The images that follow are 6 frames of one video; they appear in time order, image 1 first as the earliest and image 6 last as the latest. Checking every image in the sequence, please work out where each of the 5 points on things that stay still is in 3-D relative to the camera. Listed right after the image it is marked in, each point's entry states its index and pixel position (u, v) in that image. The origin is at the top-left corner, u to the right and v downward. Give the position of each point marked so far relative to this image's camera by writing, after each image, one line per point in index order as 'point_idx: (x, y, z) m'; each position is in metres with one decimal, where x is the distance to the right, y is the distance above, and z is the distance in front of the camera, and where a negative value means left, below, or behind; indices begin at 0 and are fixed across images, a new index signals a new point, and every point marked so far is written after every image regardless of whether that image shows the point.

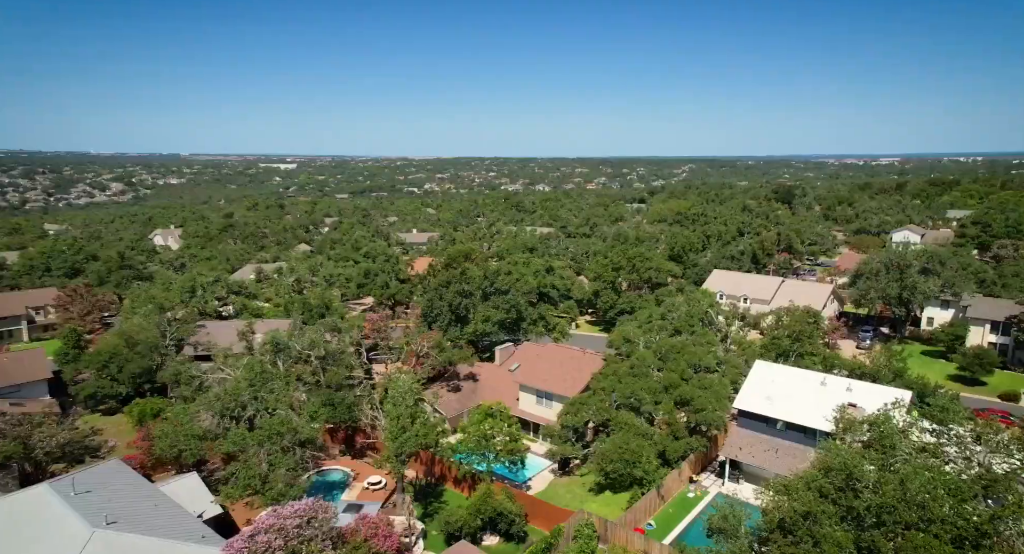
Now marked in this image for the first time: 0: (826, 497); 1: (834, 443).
0: (+7.5, -5.3, +15.8) m
1: (+8.8, -4.6, +18.0) m
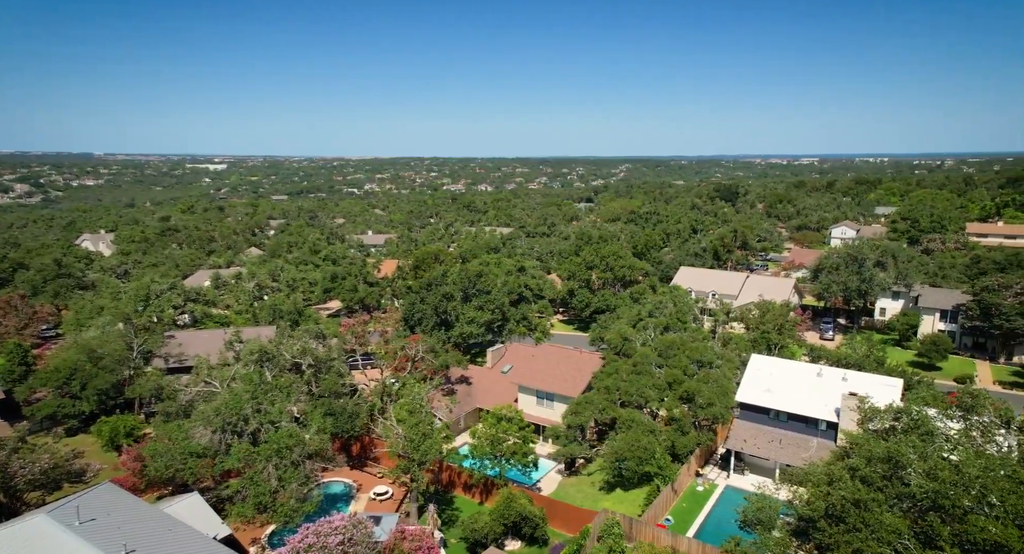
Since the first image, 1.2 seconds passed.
0: (+9.0, -5.3, +16.6) m
1: (+10.1, -4.5, +18.9) m
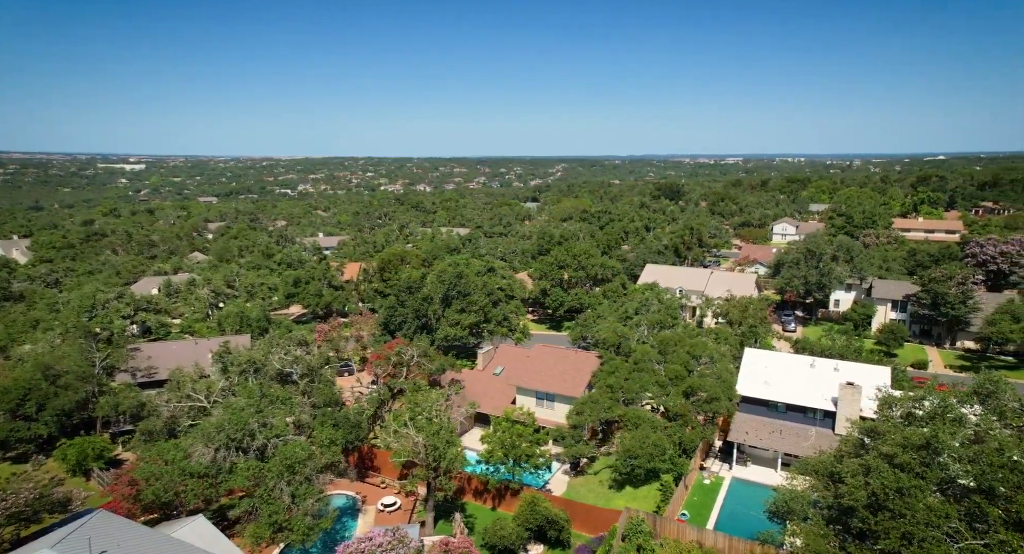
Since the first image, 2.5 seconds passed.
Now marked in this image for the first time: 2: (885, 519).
0: (+10.5, -5.1, +17.5) m
1: (+11.2, -4.3, +19.9) m
2: (+9.5, -6.2, +17.0) m
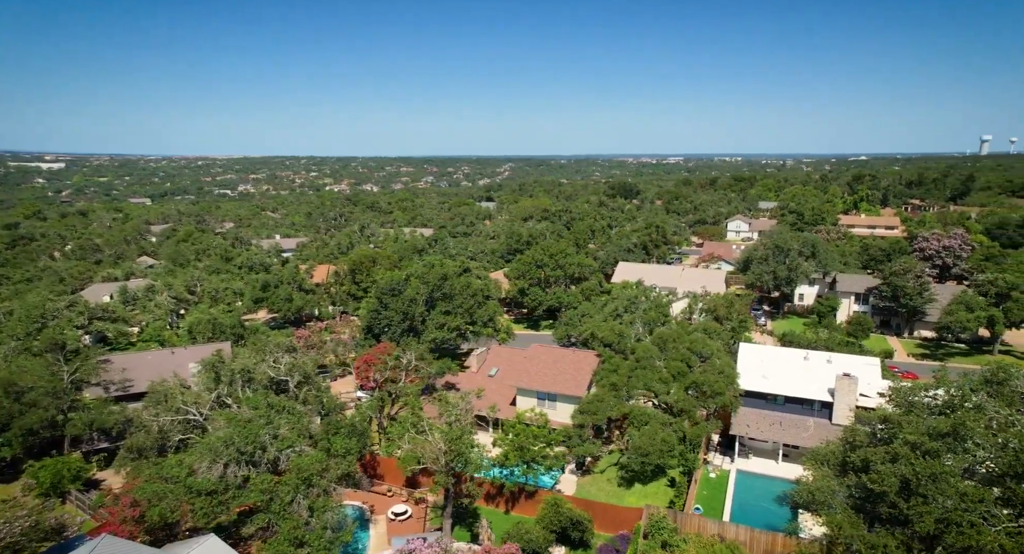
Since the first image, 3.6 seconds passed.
0: (+11.7, -5.0, +18.2) m
1: (+12.2, -4.1, +20.7) m
2: (+10.8, -6.0, +17.6) m
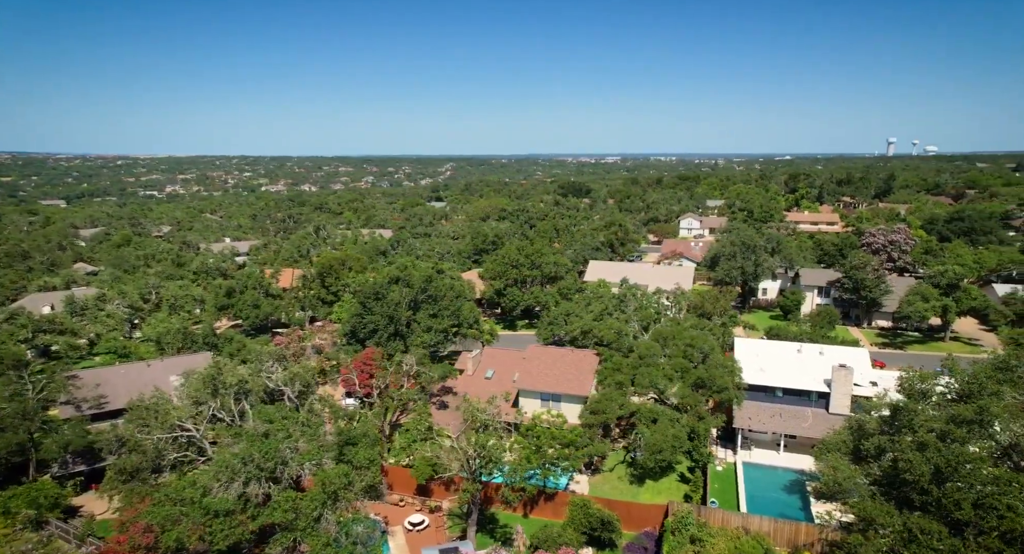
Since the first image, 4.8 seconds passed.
0: (+13.0, -4.8, +19.1) m
1: (+13.2, -3.9, +21.6) m
2: (+12.2, -5.8, +18.5) m
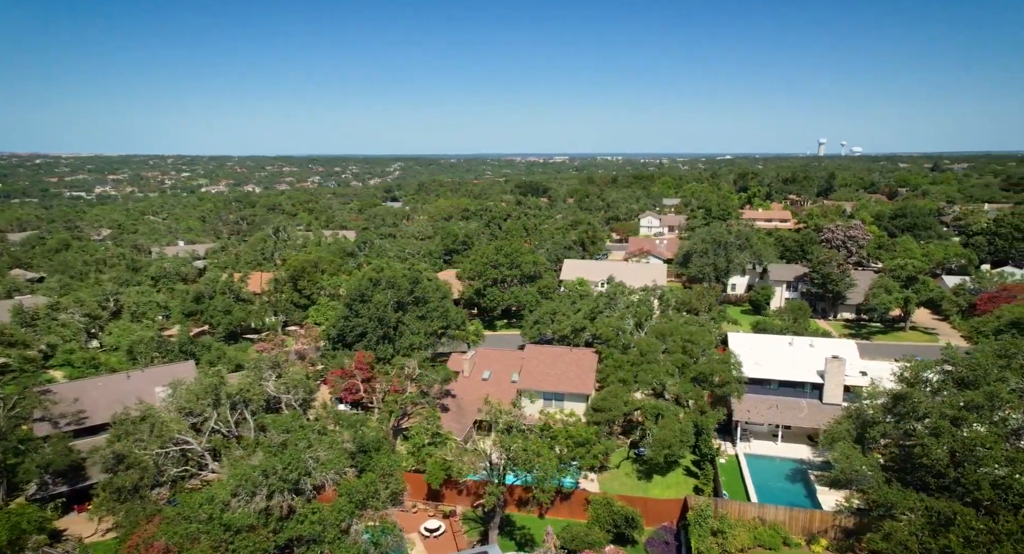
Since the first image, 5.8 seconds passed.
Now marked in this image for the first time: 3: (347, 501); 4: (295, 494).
0: (+14.0, -4.5, +20.0) m
1: (+14.0, -3.6, +22.5) m
2: (+13.3, -5.6, +19.3) m
3: (-4.8, -6.6, +19.4) m
4: (-6.6, -6.5, +19.9) m
